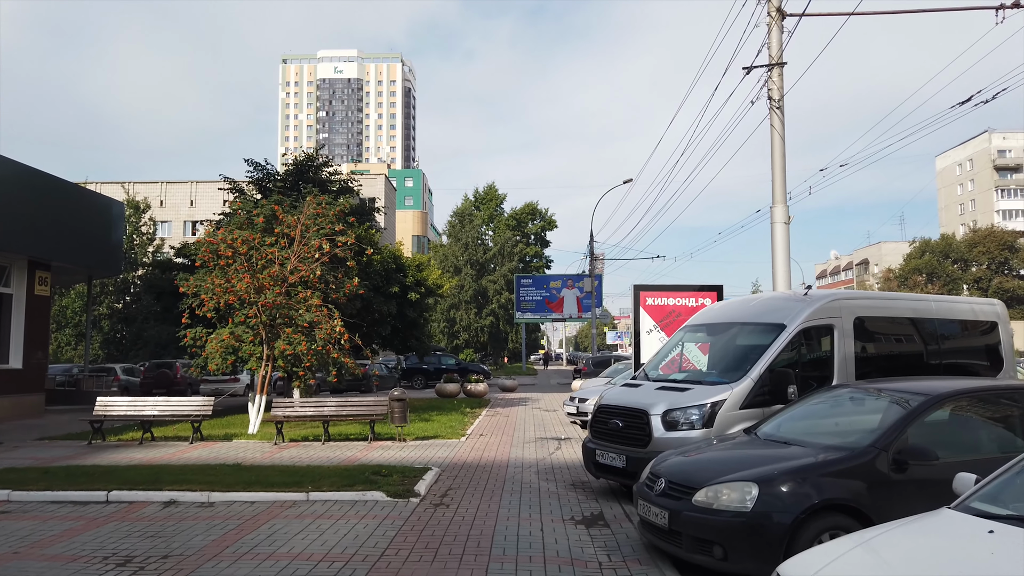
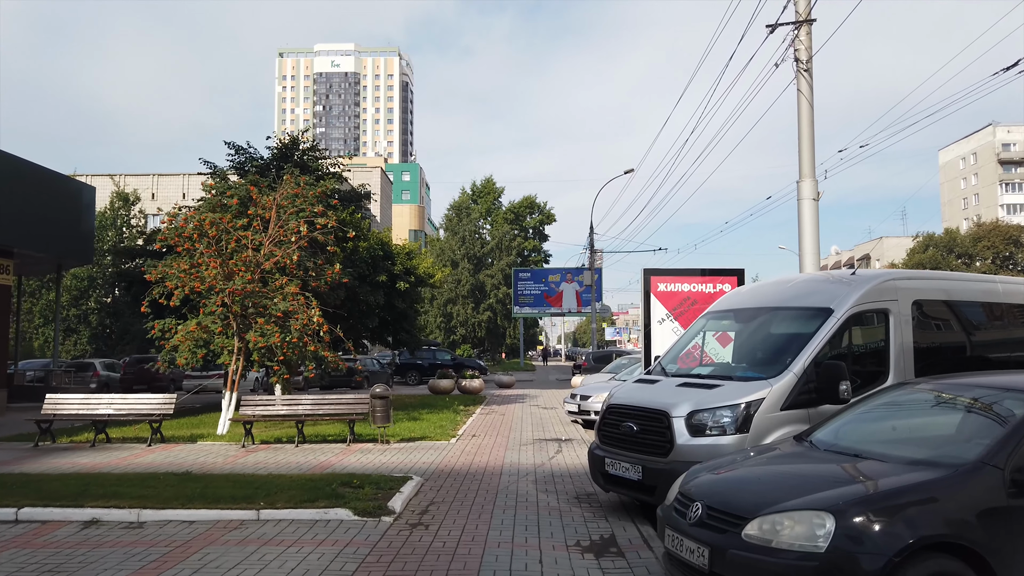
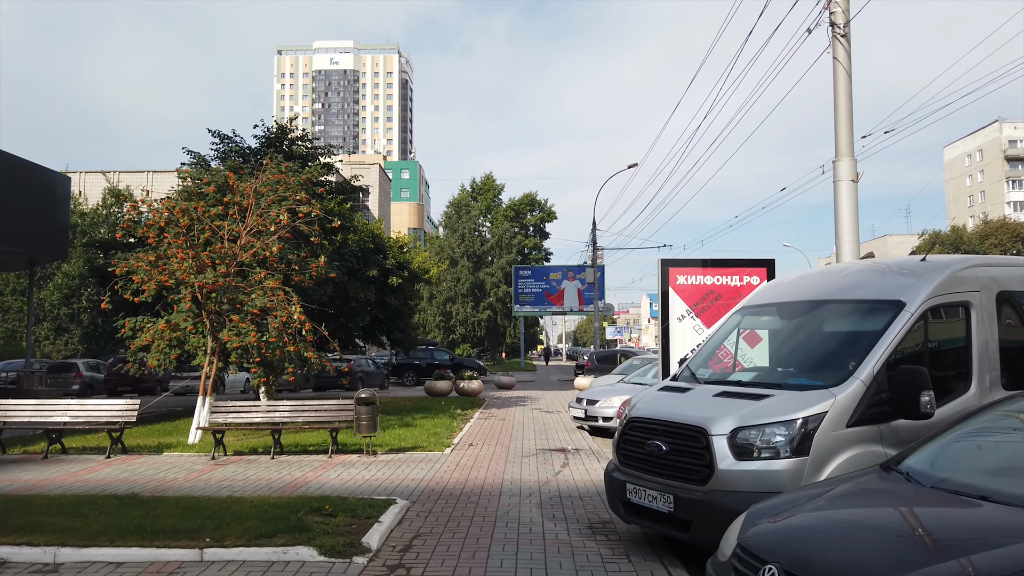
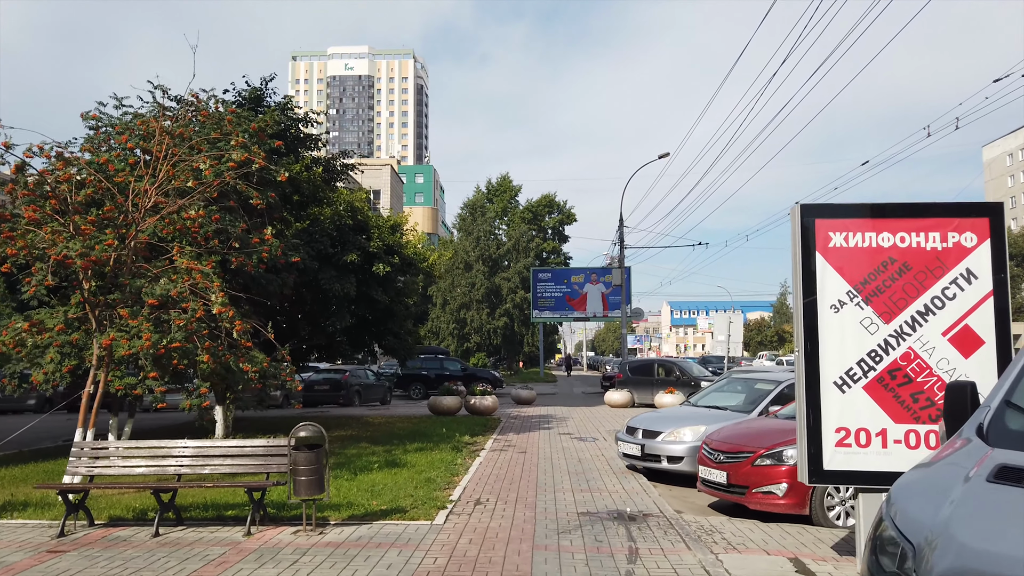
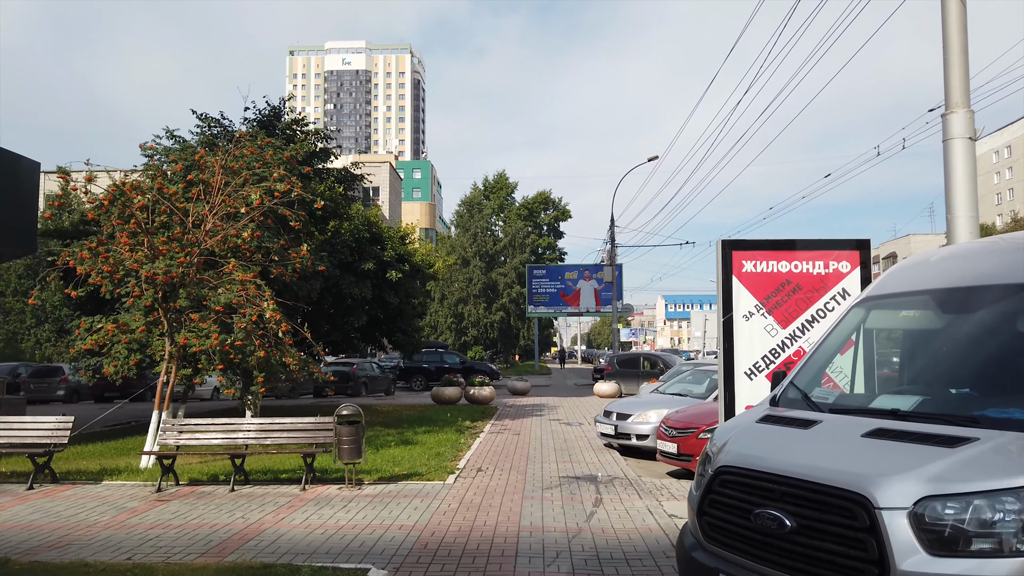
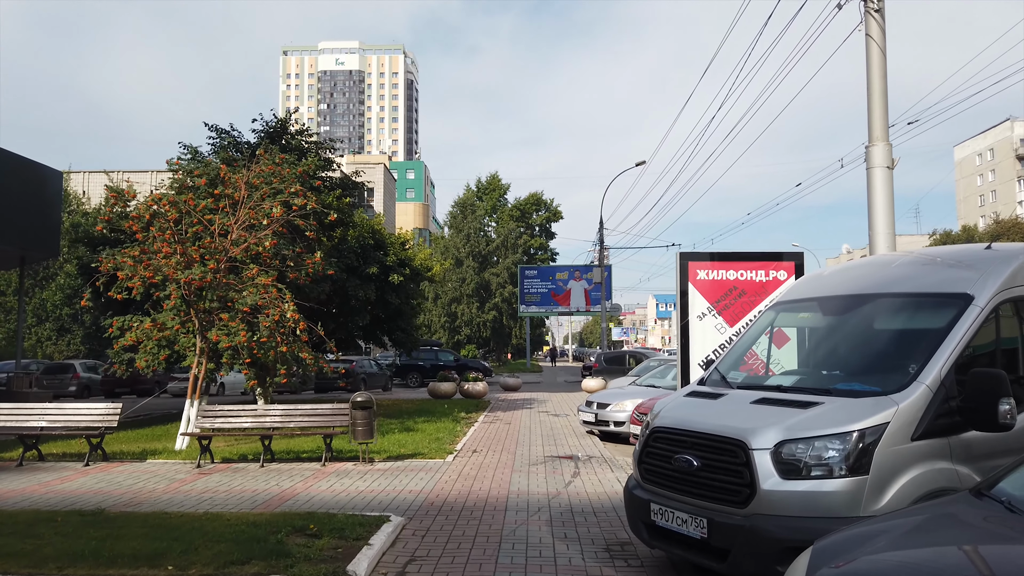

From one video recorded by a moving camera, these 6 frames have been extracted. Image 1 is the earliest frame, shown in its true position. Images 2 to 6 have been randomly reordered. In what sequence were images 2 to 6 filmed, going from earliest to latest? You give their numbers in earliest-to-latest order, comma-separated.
2, 3, 6, 5, 4
